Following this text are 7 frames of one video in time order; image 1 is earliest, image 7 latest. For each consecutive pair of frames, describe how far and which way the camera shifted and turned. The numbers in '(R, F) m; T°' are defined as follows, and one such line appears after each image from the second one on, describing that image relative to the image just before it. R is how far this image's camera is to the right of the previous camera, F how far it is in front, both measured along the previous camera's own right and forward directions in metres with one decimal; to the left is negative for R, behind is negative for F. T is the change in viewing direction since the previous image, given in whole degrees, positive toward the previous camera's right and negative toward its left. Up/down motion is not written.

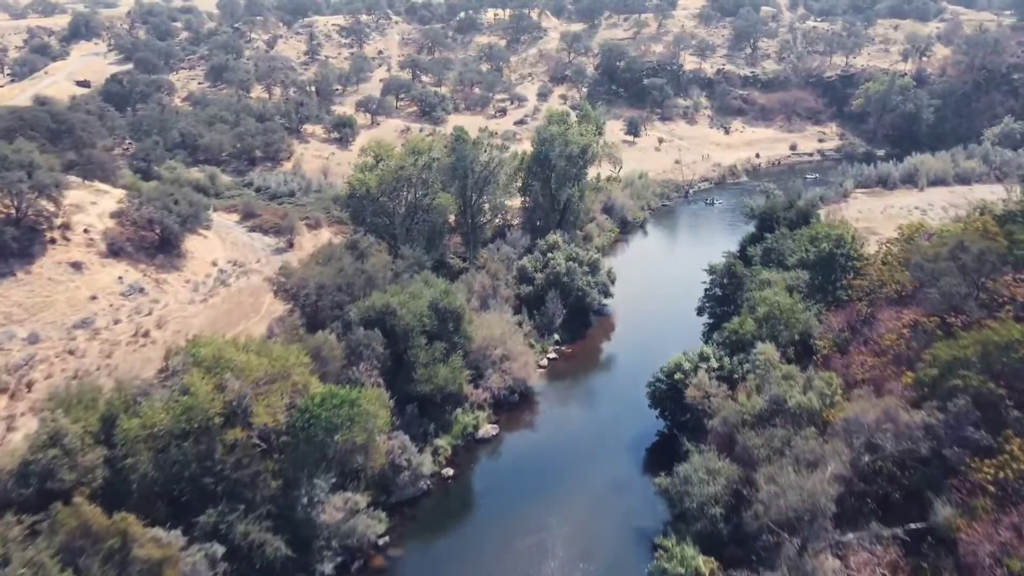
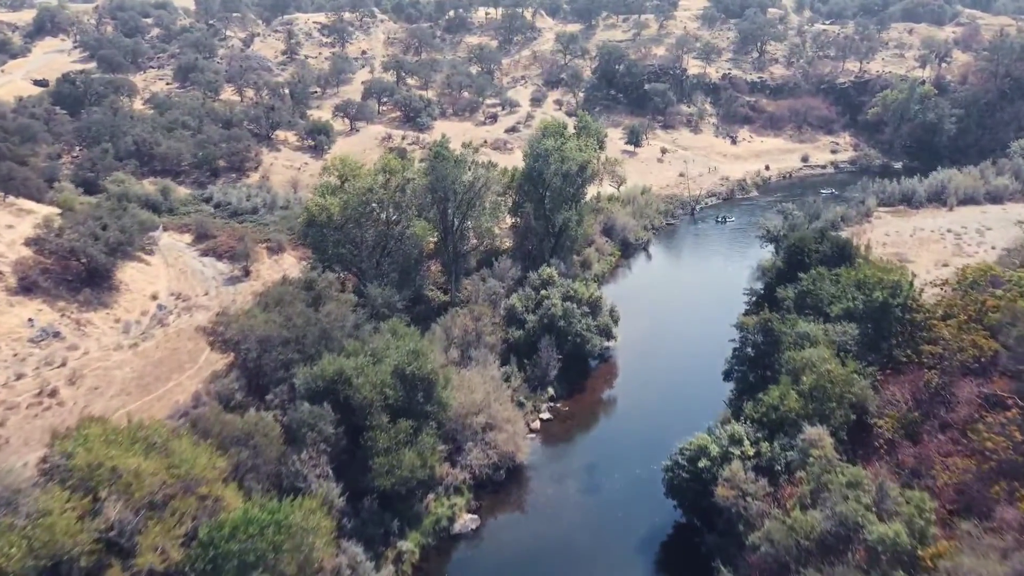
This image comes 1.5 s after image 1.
(+0.2, +5.5) m; +1°
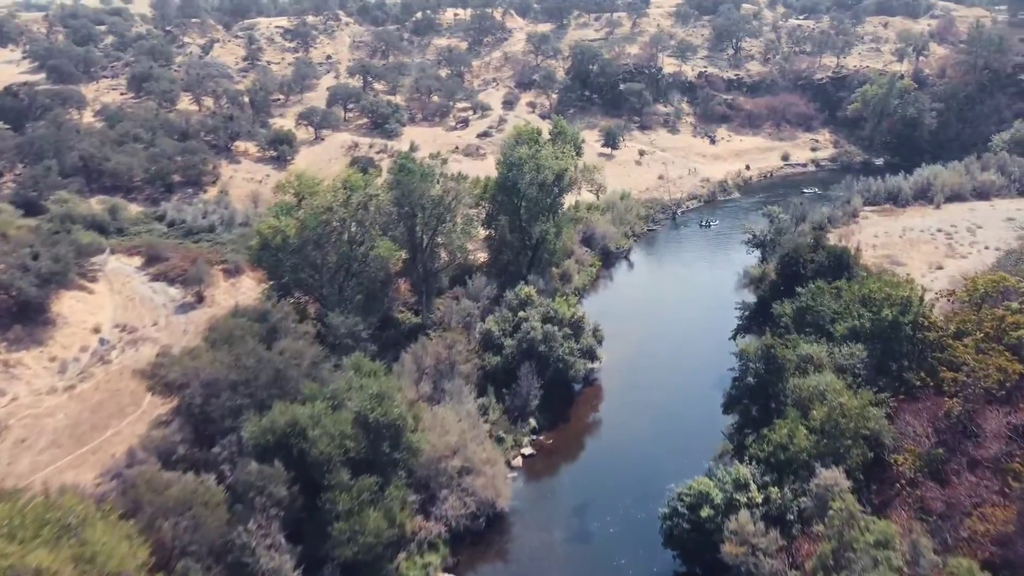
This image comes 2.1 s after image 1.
(+0.1, +2.5) m; +2°
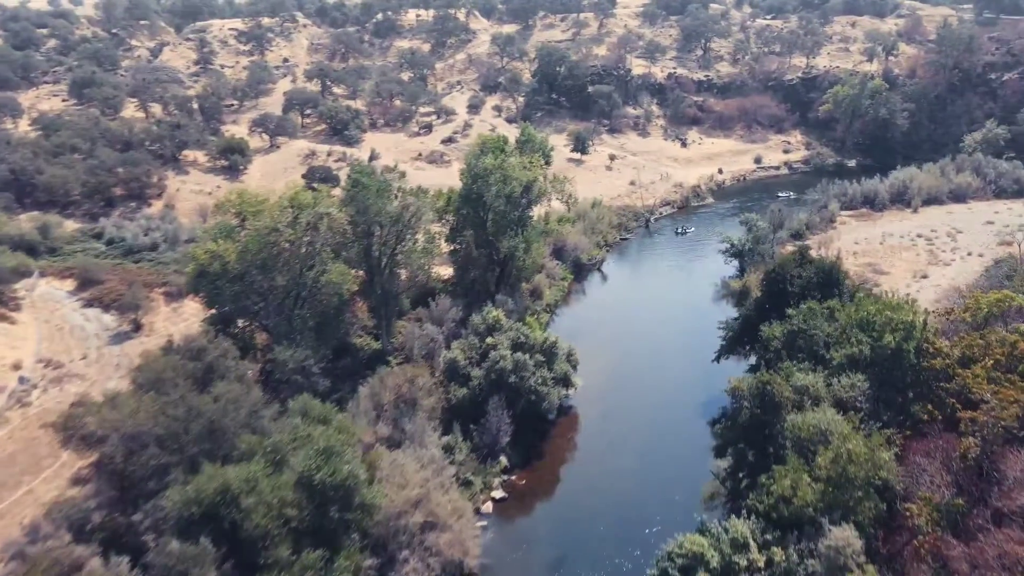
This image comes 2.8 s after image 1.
(+0.2, +2.5) m; +2°
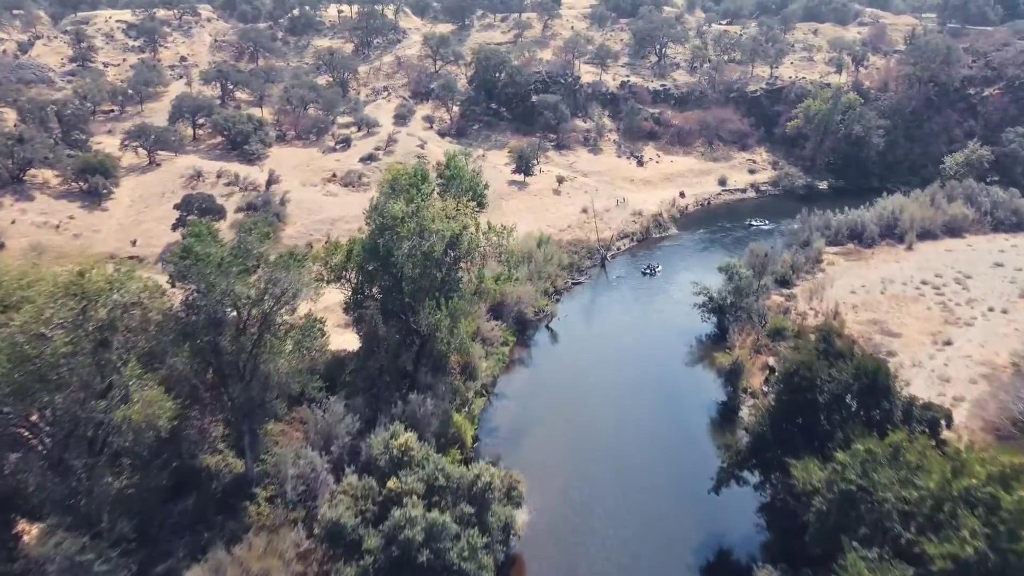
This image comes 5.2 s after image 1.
(+0.8, +8.8) m; +4°
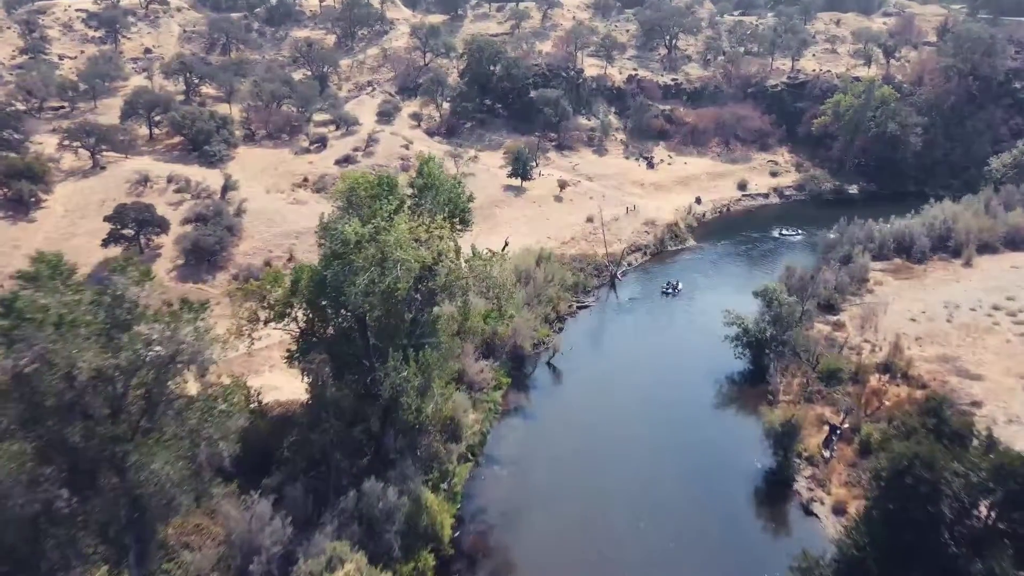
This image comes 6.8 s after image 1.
(+0.2, +6.1) m; 0°
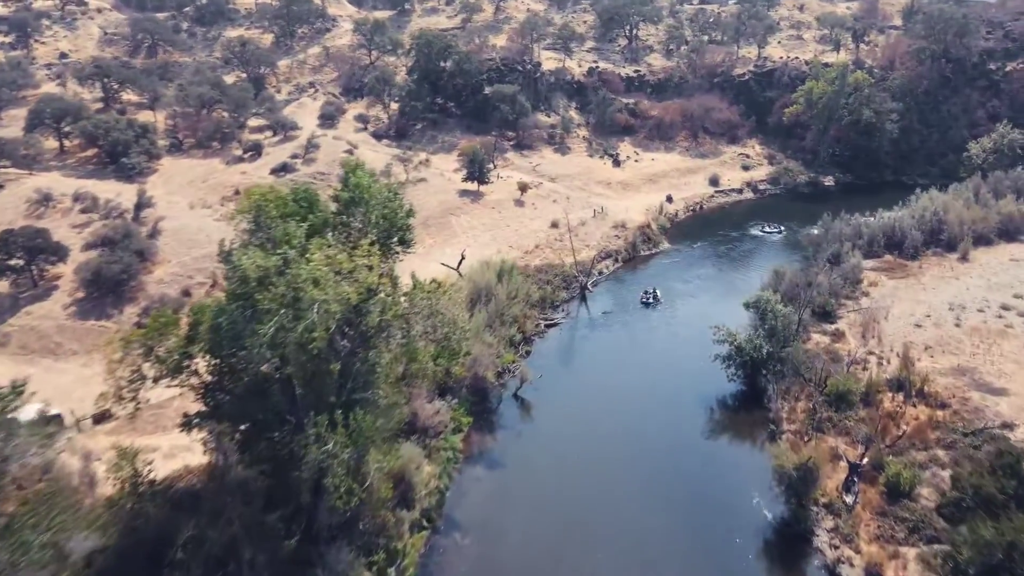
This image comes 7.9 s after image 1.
(+0.3, +4.0) m; +3°
